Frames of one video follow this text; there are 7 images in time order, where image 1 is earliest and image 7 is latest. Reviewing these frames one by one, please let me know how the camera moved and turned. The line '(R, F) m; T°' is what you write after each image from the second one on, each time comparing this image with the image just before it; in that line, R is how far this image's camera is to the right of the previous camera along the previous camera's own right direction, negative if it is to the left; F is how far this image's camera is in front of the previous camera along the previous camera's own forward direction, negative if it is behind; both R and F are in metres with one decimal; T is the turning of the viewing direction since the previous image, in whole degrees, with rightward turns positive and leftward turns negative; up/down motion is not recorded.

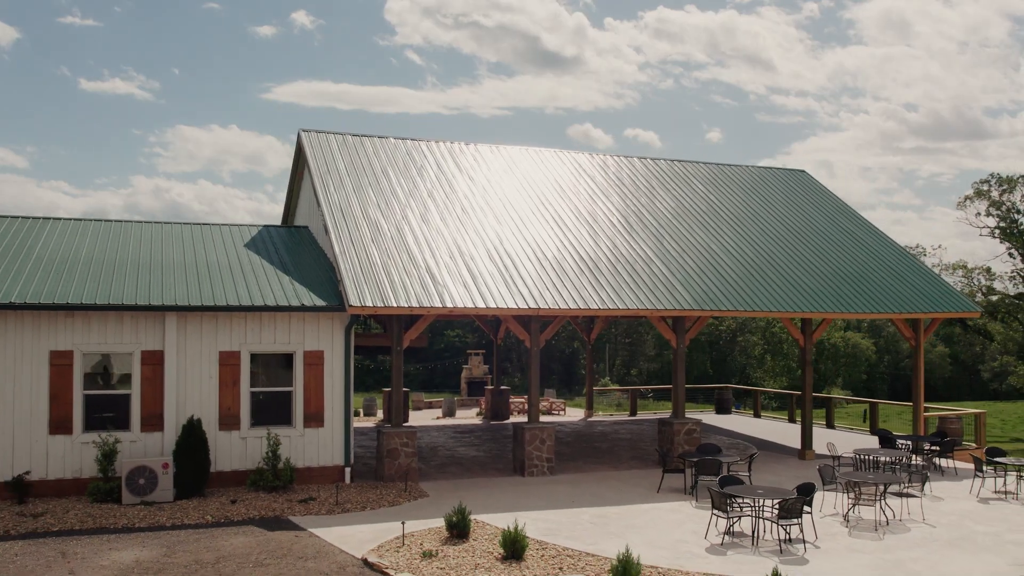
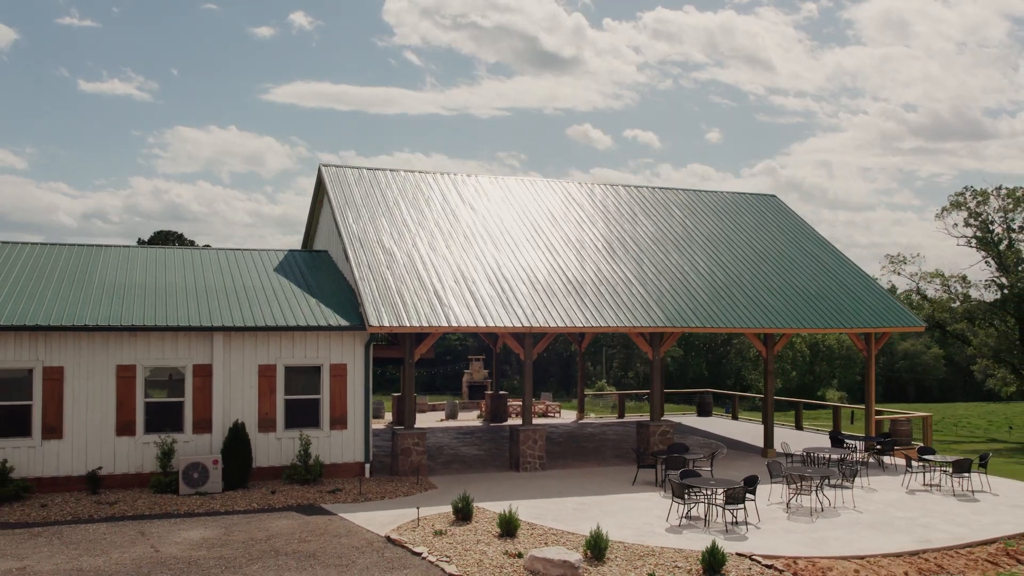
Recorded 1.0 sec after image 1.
(+0.1, -2.3) m; 0°
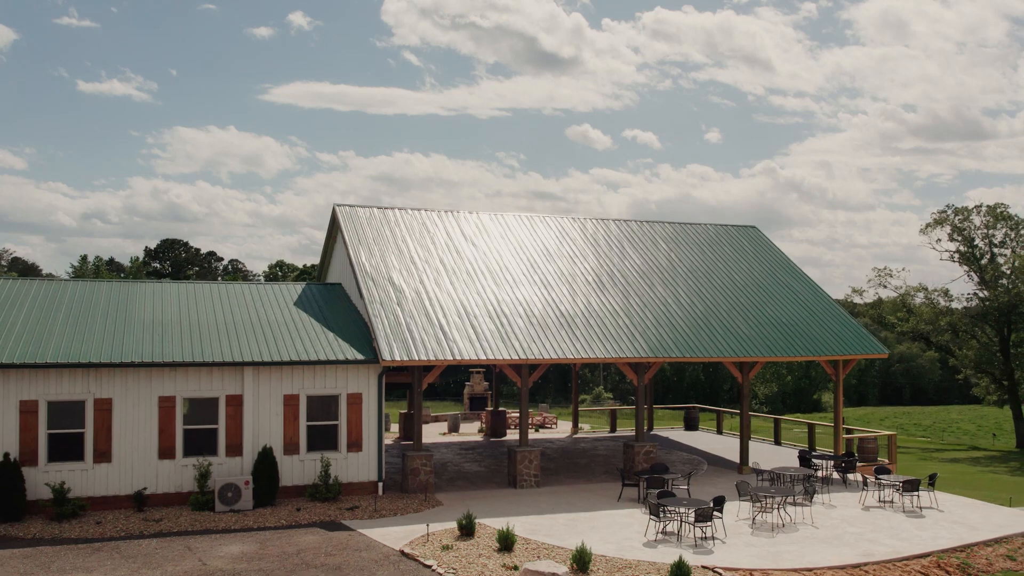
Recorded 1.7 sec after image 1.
(0.0, -1.9) m; 0°
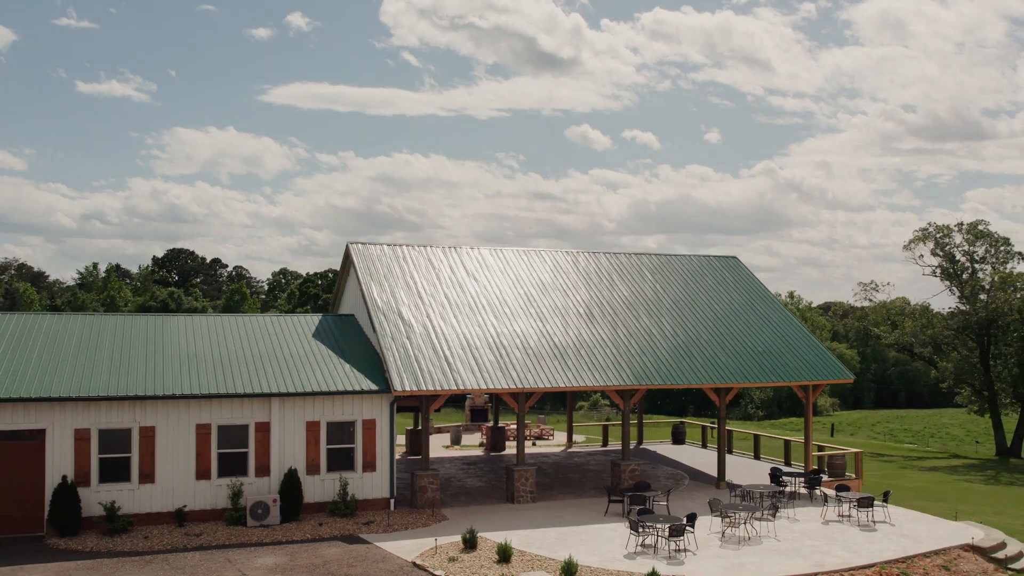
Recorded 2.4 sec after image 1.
(0.0, -2.1) m; 0°
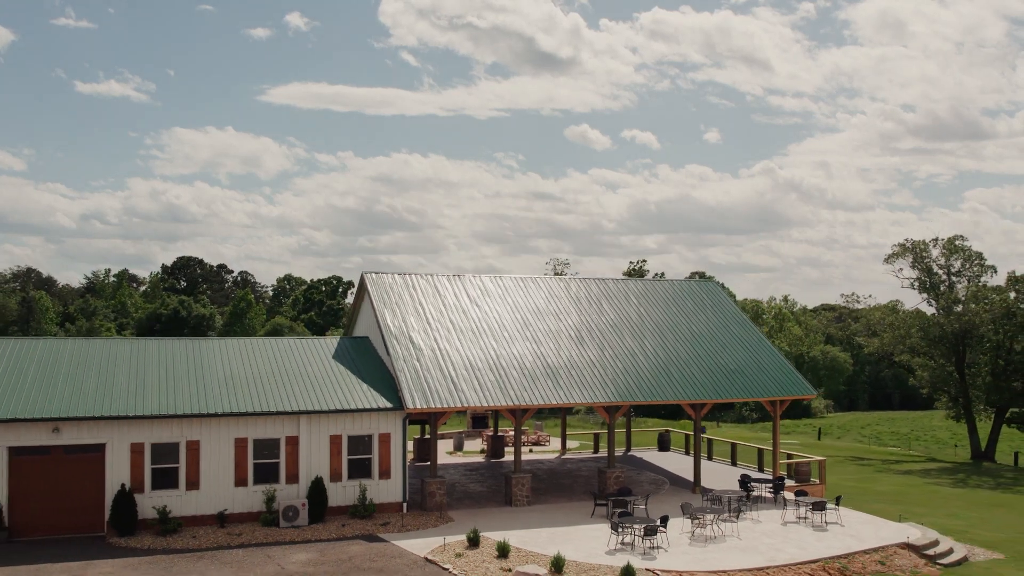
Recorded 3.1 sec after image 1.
(0.0, -2.8) m; 0°
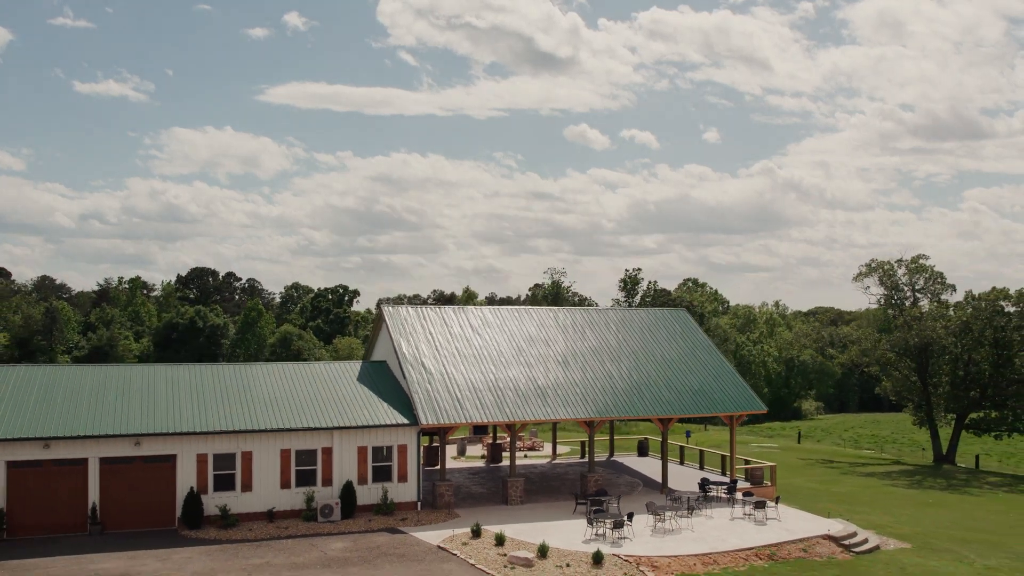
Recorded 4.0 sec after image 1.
(+0.1, -4.8) m; 0°
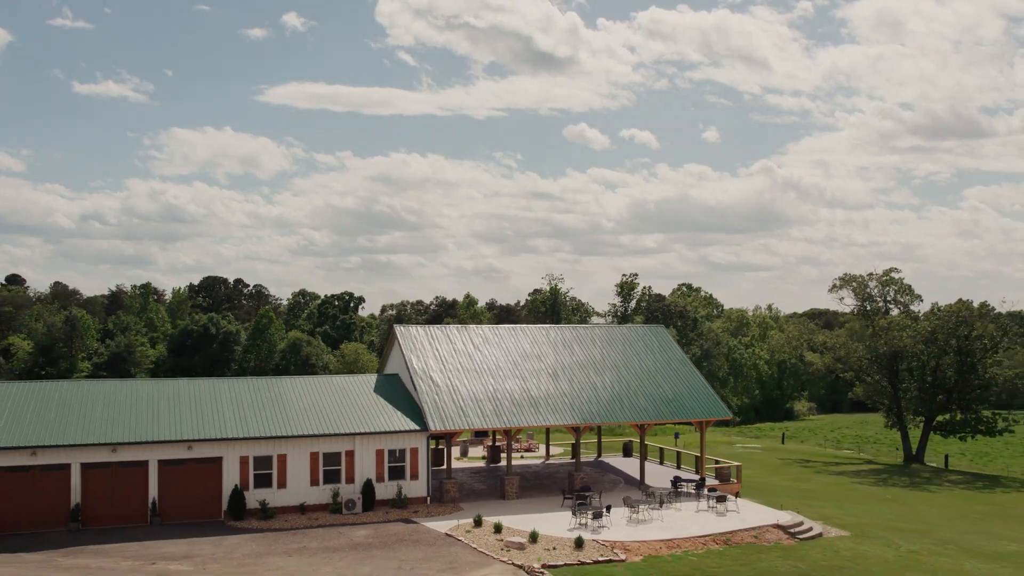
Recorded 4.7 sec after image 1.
(+0.1, -4.4) m; 0°
